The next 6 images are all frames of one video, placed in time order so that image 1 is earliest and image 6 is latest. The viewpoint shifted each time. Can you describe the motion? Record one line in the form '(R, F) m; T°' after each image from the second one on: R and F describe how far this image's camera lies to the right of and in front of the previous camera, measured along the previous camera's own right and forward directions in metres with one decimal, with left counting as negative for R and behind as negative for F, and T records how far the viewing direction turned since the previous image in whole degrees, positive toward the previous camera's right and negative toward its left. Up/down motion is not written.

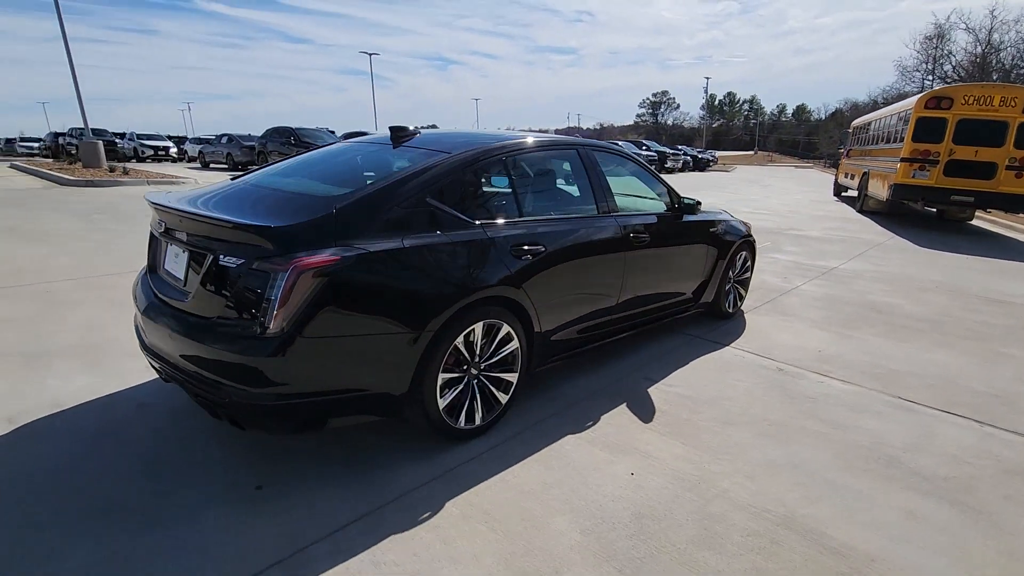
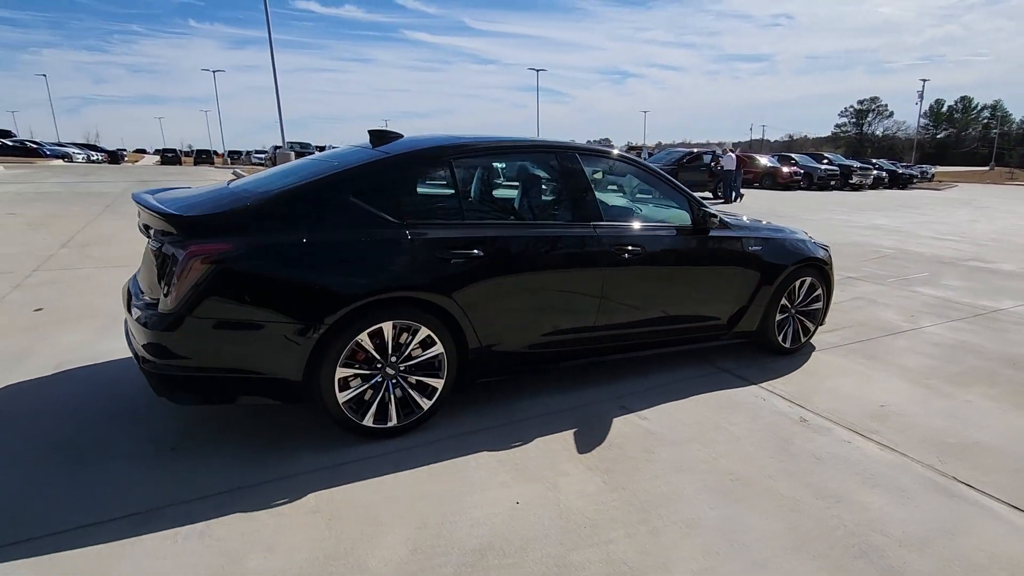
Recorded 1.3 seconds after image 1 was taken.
(+1.3, +0.3) m; -17°
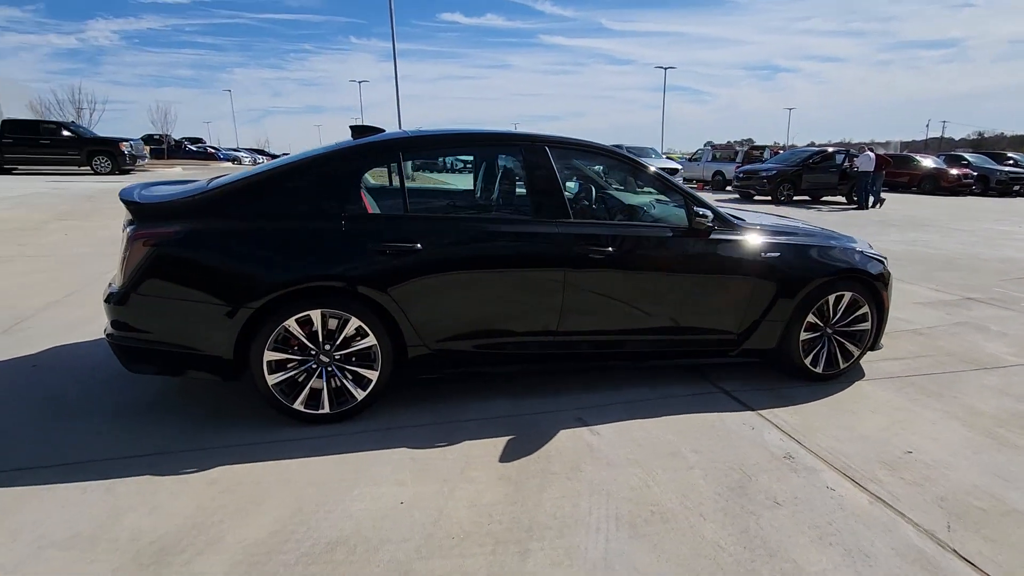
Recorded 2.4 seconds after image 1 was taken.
(+1.1, +0.2) m; -13°
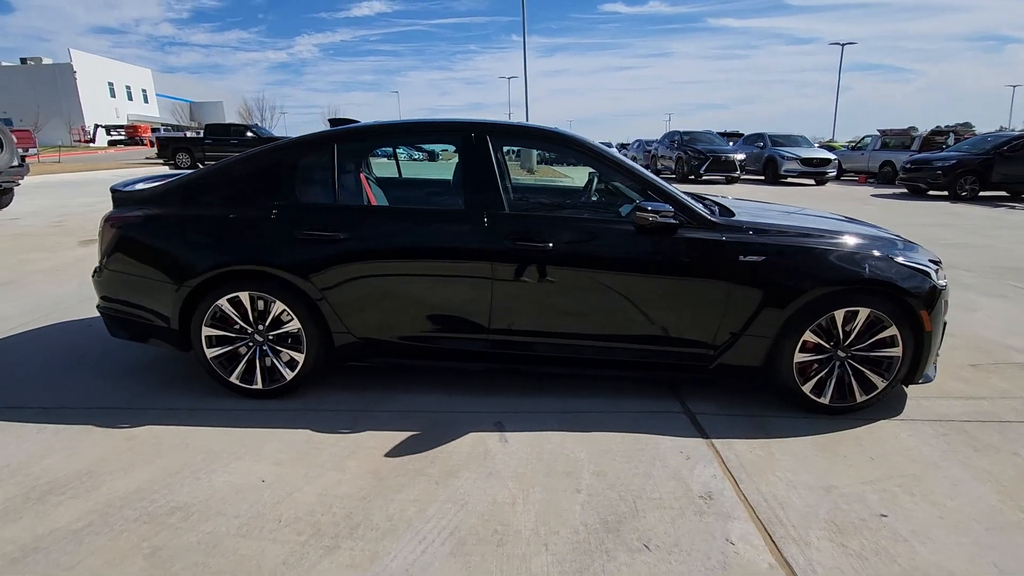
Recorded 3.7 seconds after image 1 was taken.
(+1.3, +0.3) m; -16°
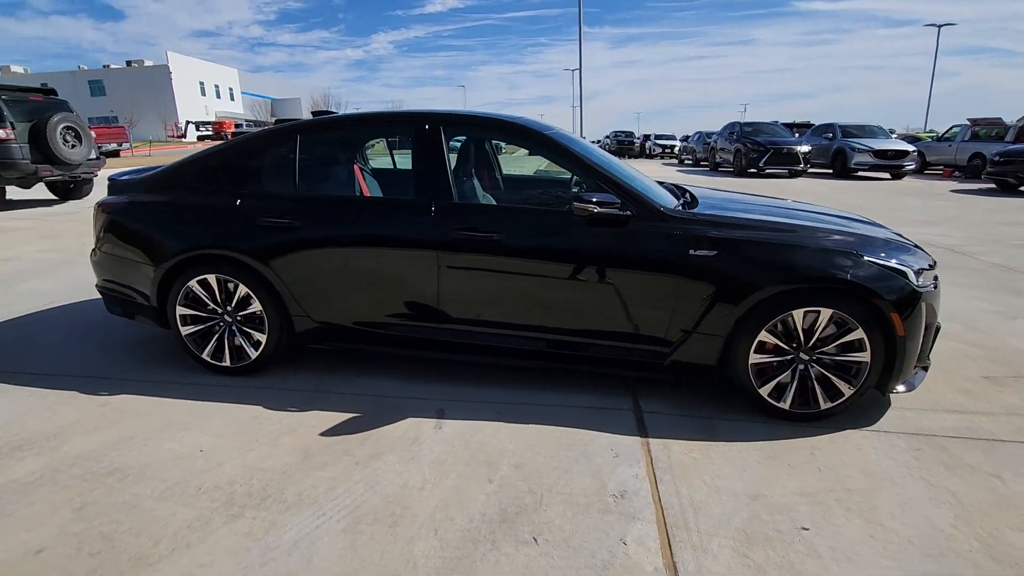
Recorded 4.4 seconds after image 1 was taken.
(+0.7, 0.0) m; -7°
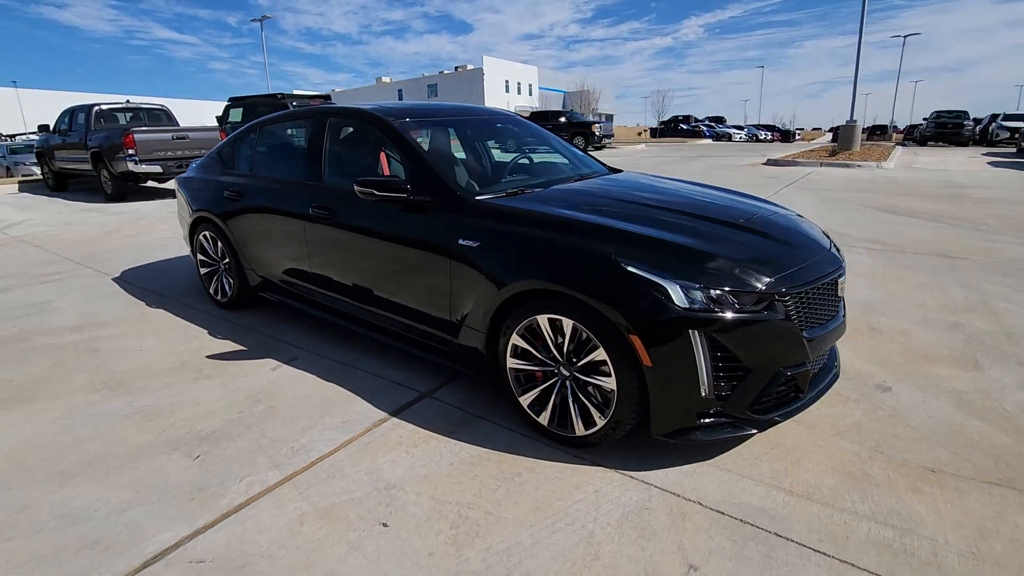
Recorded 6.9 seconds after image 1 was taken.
(+2.7, +0.6) m; -29°
